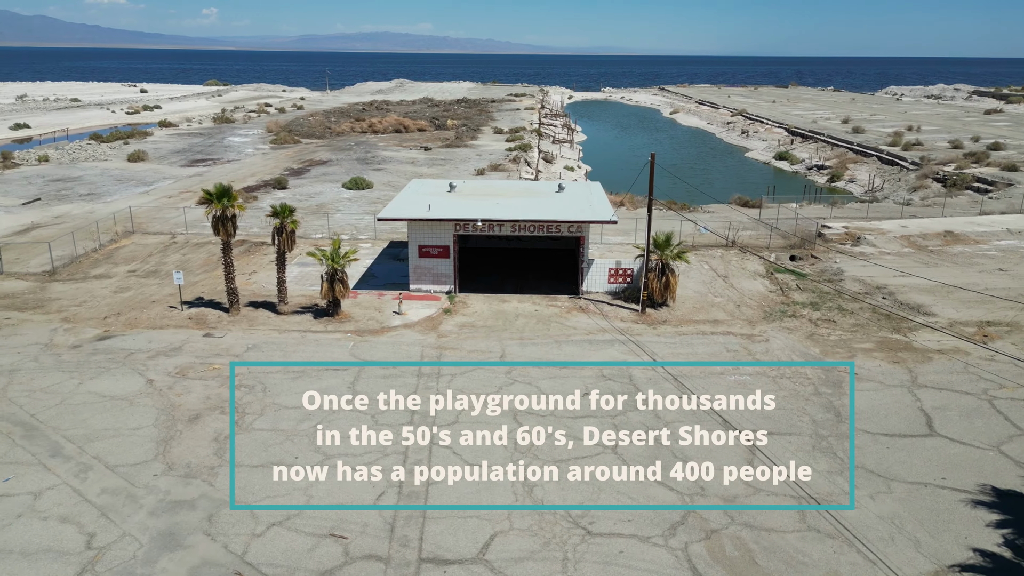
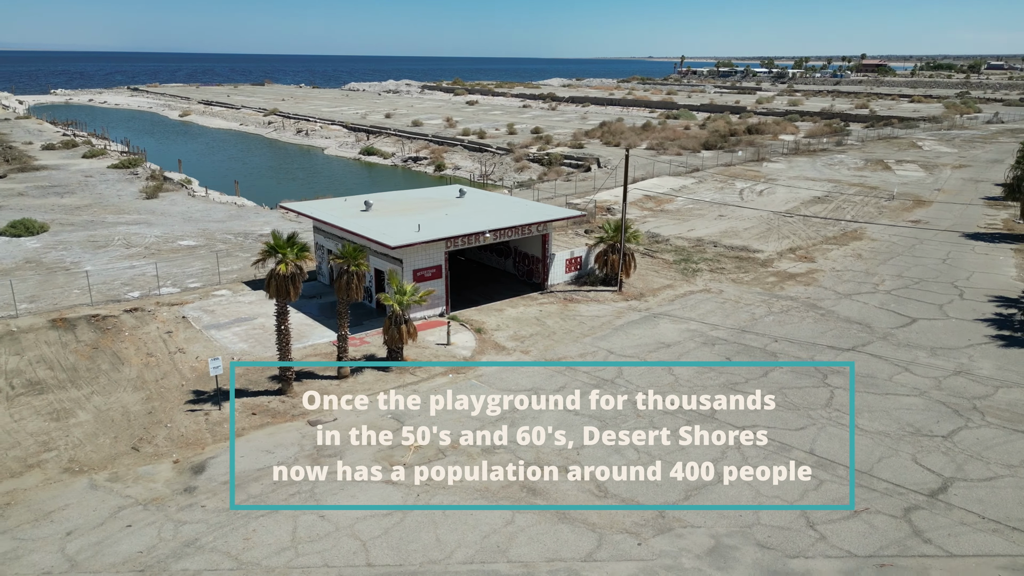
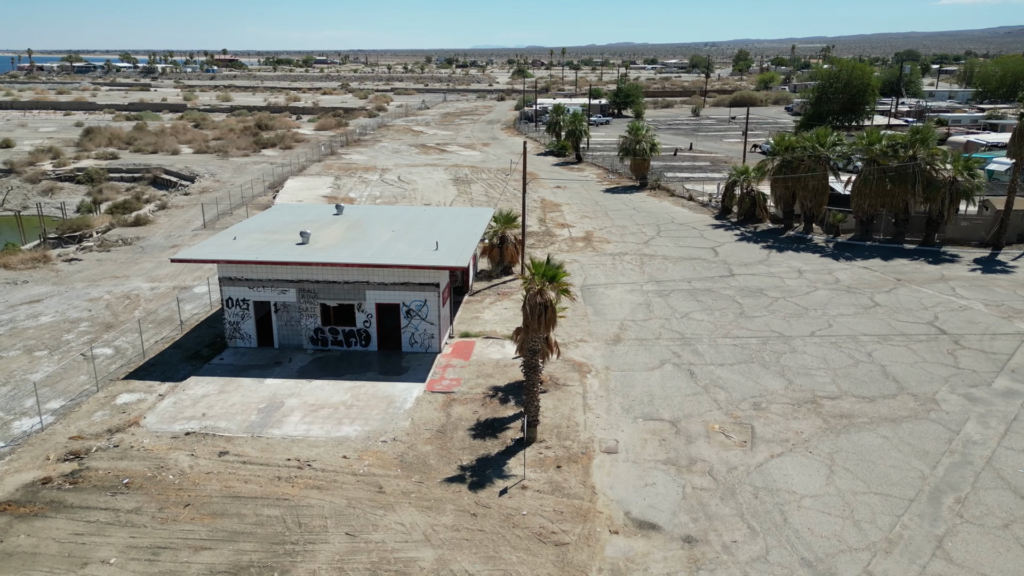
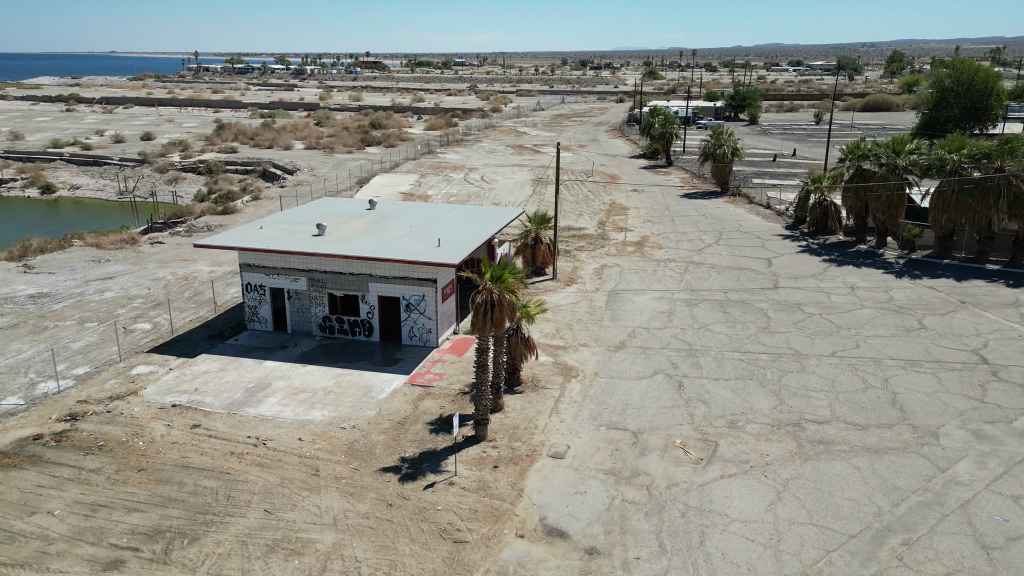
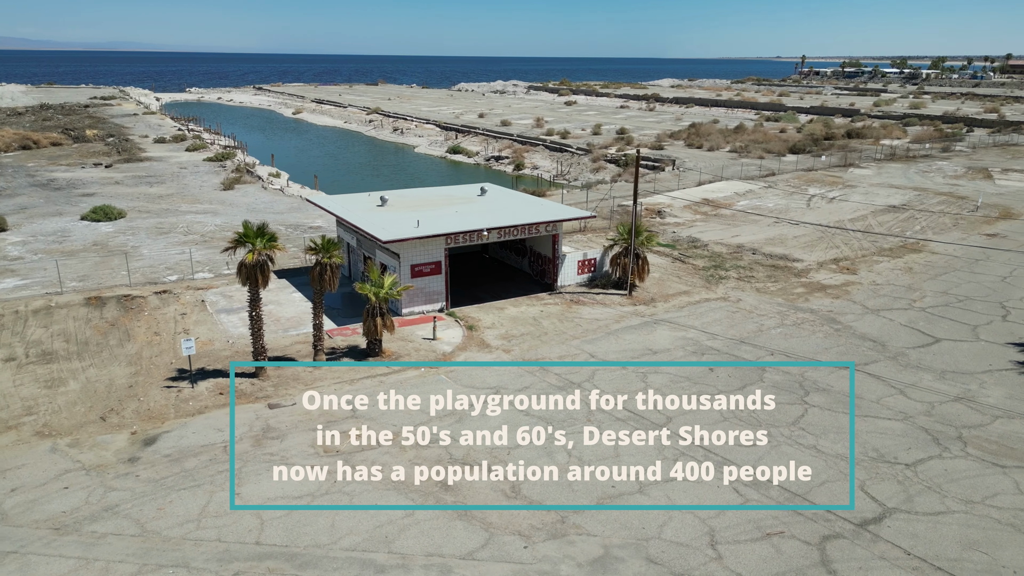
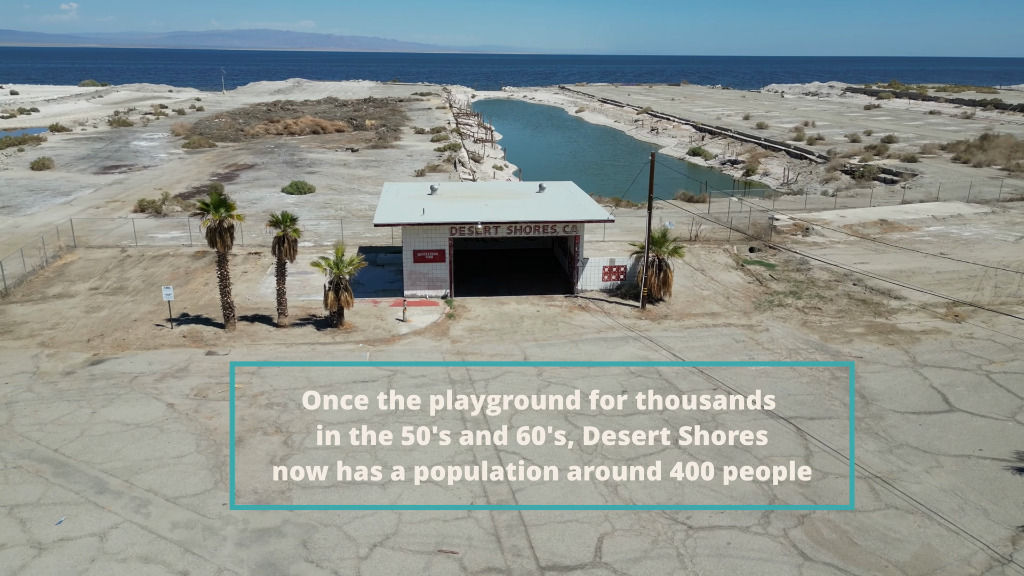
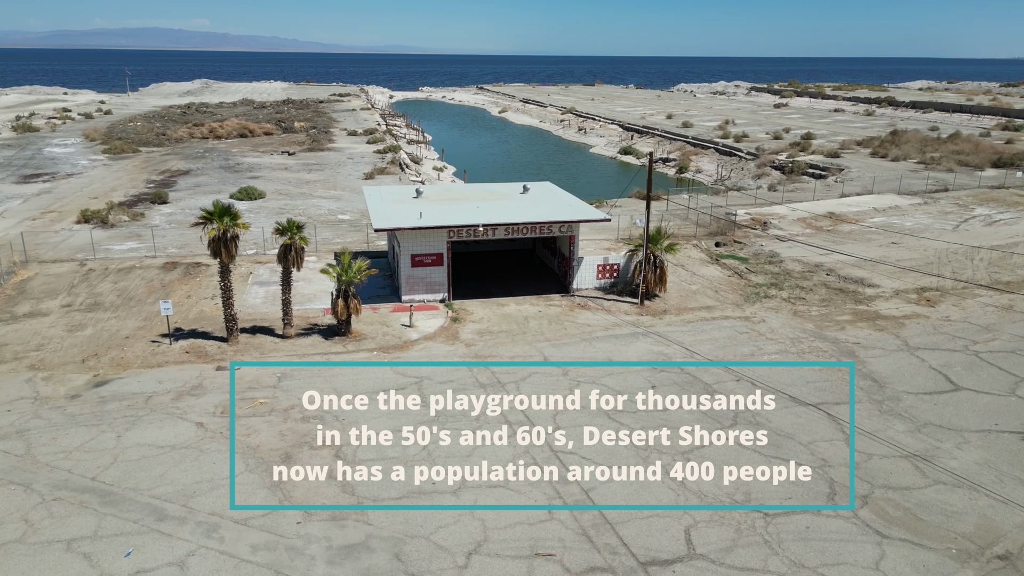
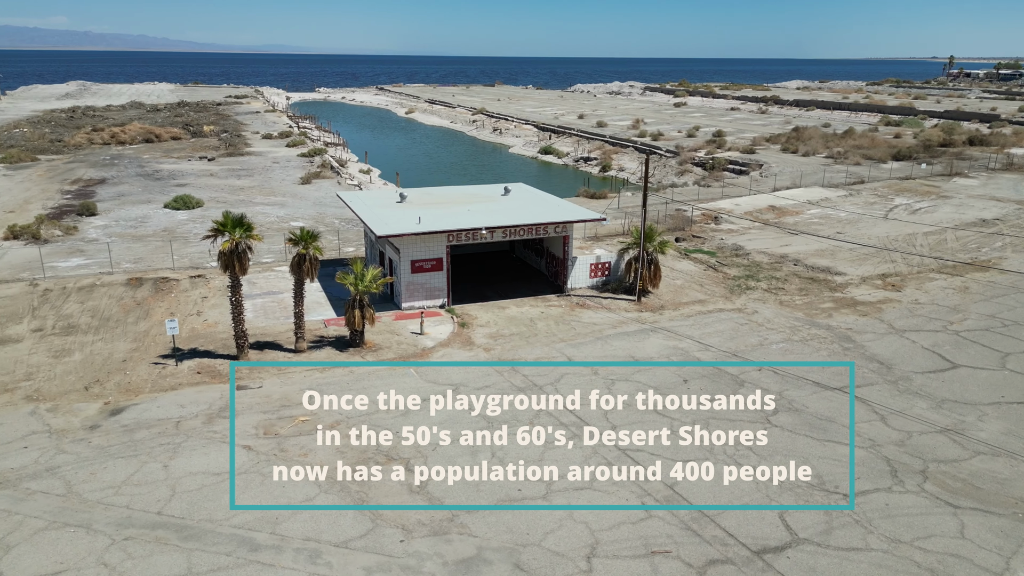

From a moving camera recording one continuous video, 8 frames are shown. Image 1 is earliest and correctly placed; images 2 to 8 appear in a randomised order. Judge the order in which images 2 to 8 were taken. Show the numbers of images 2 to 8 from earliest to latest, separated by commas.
6, 7, 8, 5, 2, 4, 3
